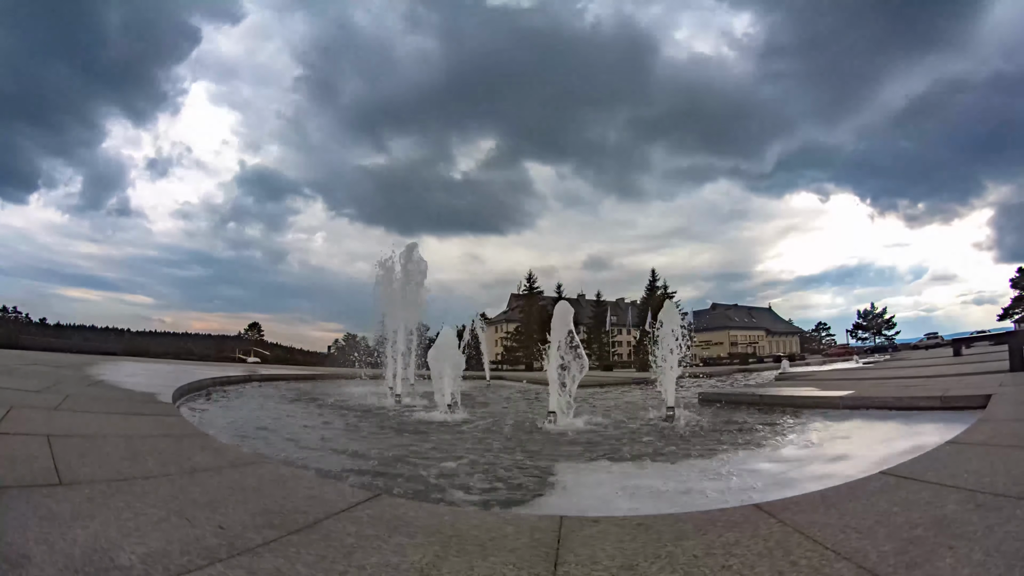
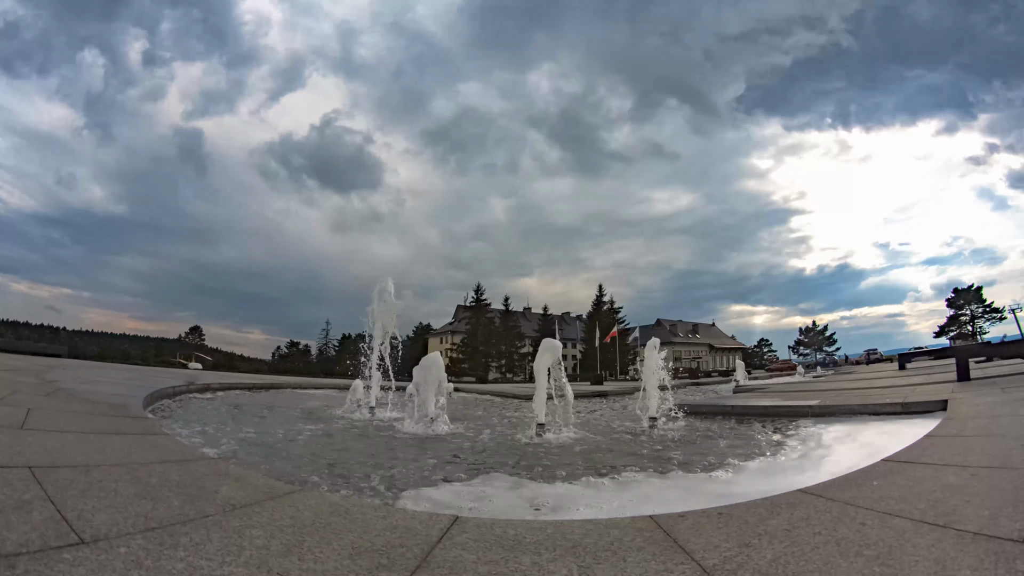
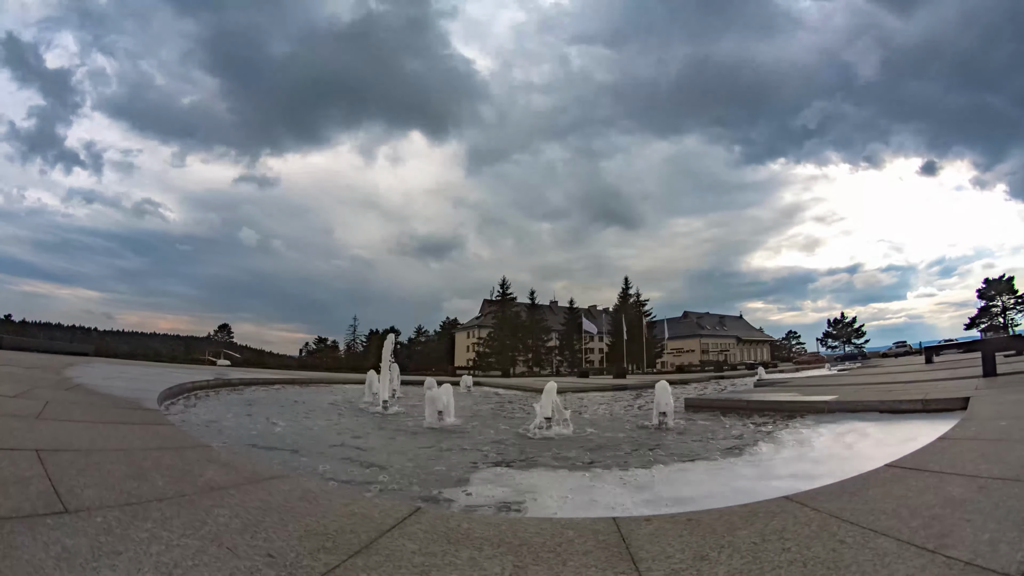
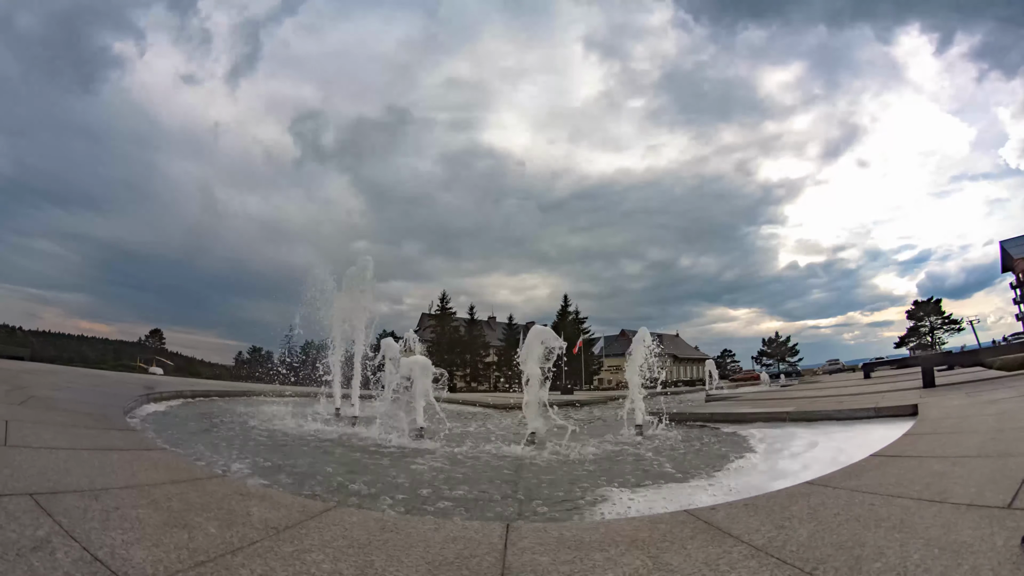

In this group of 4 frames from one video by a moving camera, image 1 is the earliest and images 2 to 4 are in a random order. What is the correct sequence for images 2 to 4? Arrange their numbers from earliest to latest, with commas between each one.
3, 2, 4
